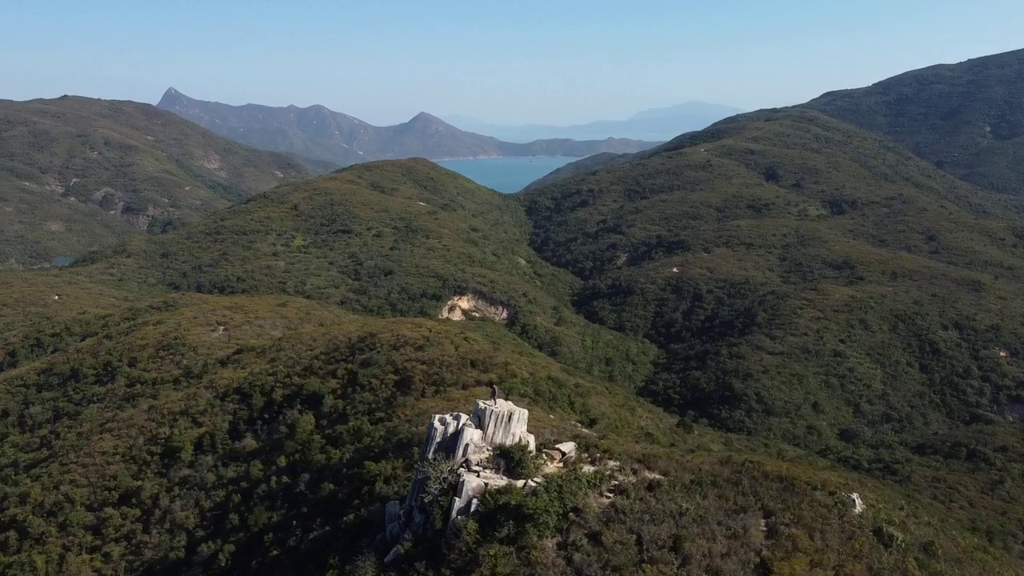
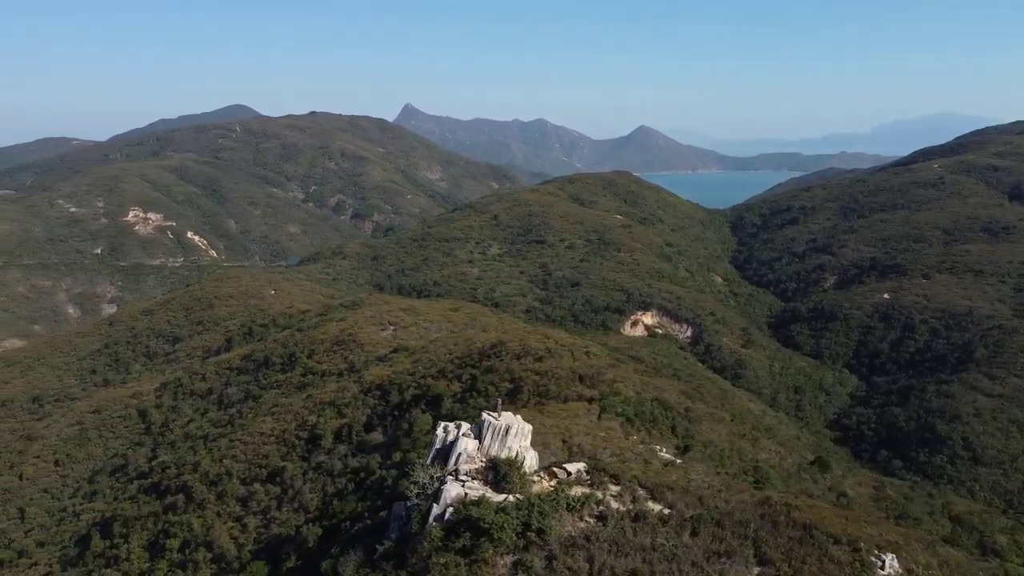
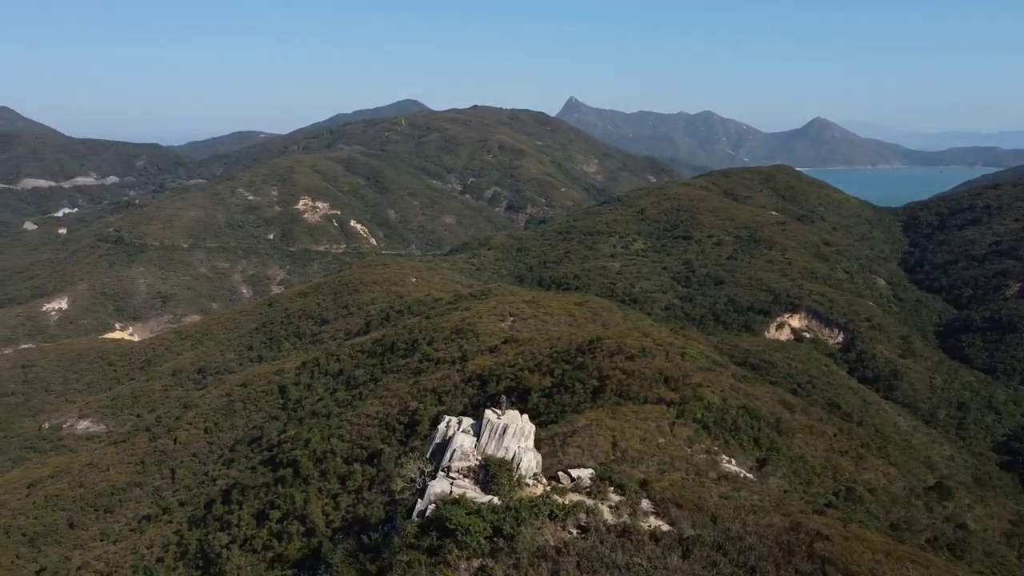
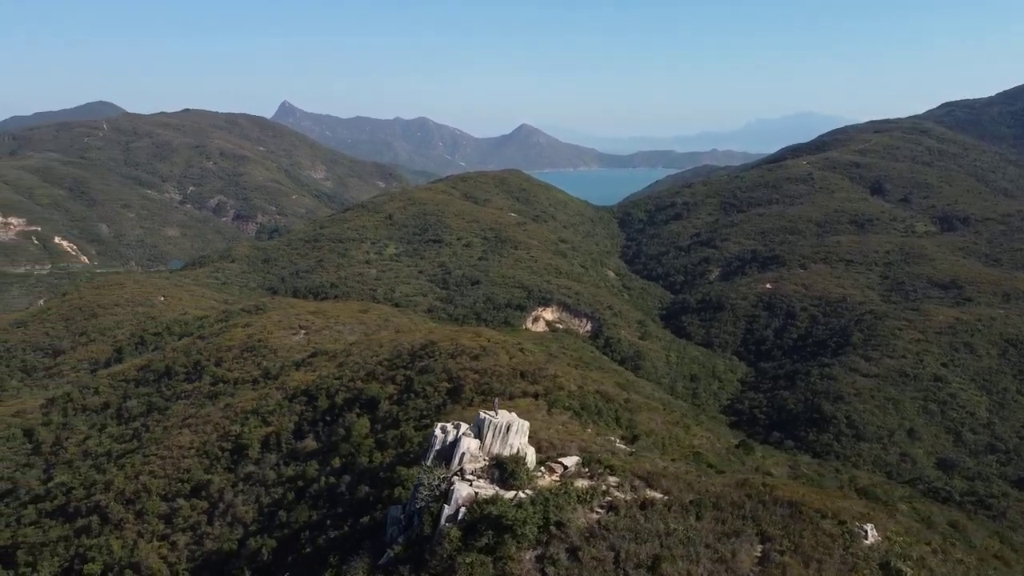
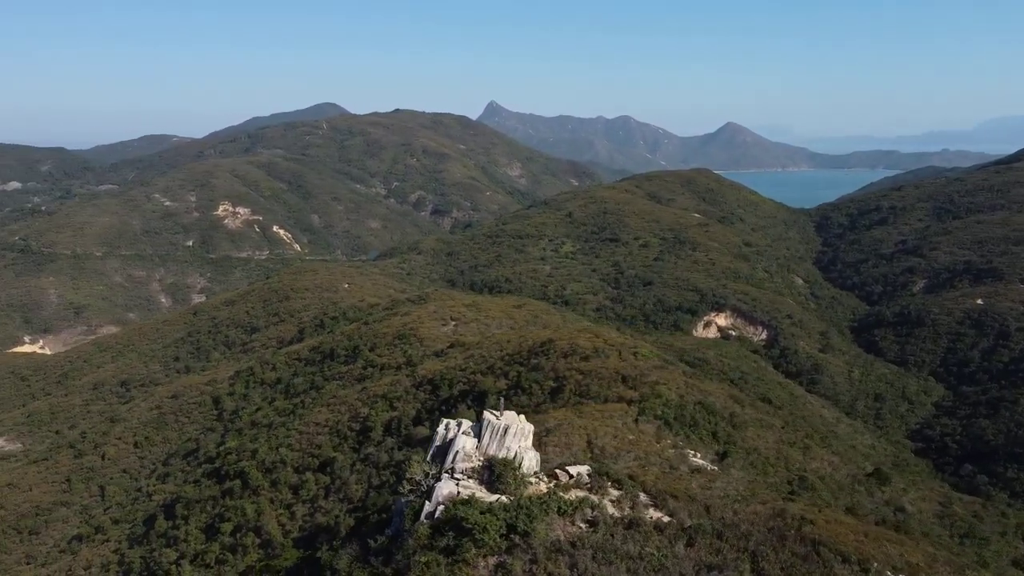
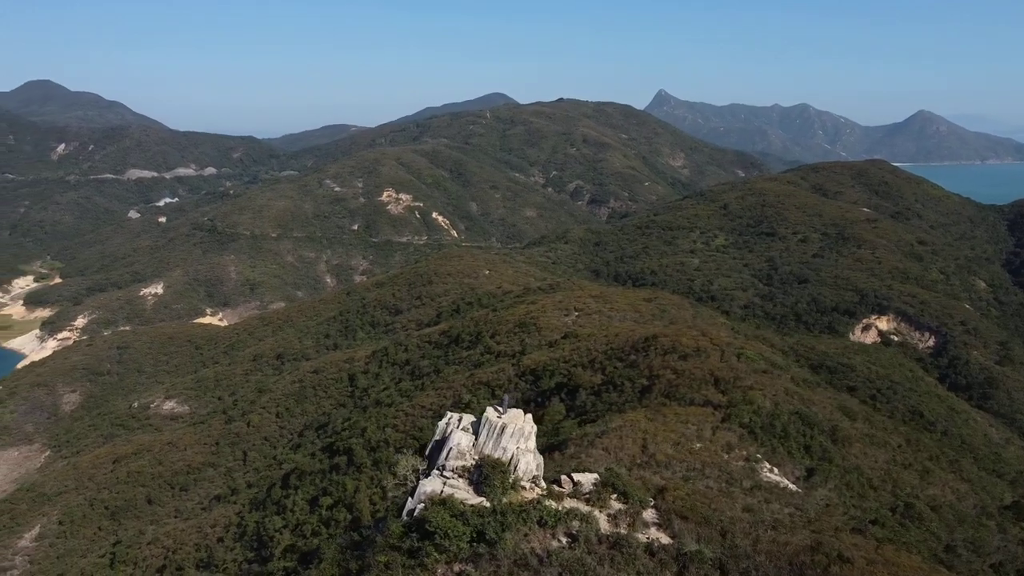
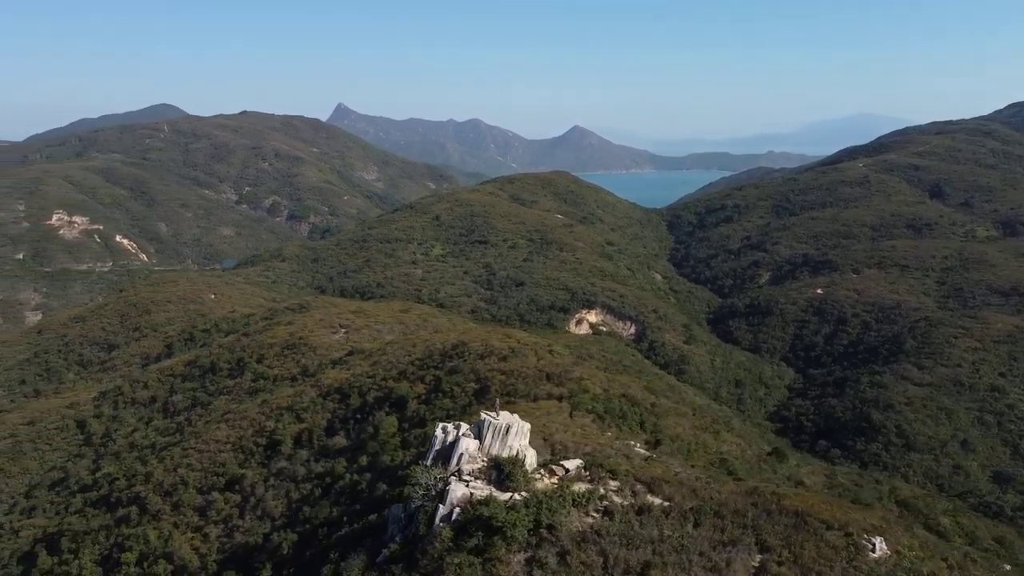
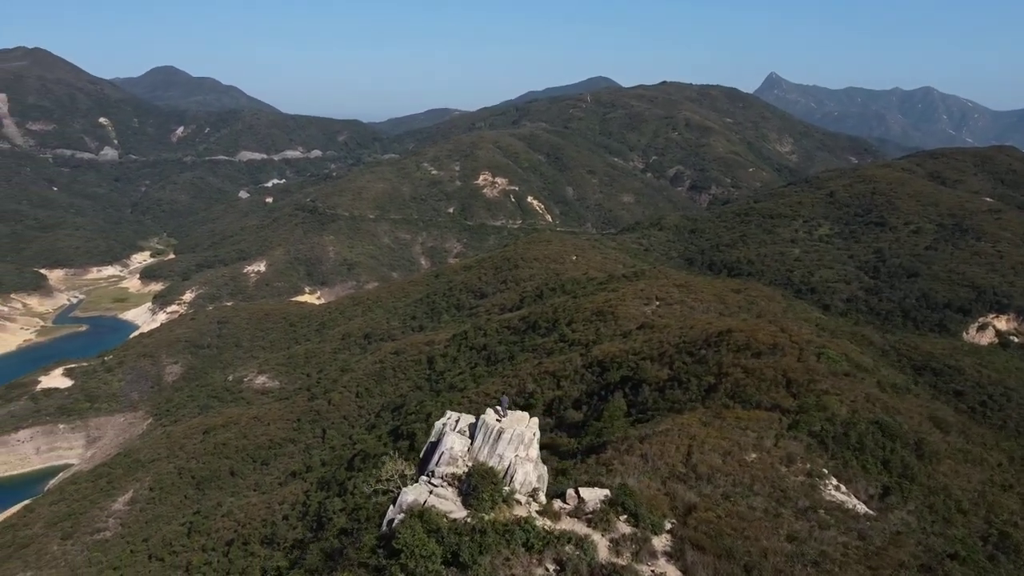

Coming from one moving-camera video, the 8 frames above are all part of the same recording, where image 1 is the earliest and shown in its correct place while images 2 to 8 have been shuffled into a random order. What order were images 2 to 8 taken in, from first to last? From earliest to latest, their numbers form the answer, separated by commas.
4, 7, 2, 5, 3, 6, 8
